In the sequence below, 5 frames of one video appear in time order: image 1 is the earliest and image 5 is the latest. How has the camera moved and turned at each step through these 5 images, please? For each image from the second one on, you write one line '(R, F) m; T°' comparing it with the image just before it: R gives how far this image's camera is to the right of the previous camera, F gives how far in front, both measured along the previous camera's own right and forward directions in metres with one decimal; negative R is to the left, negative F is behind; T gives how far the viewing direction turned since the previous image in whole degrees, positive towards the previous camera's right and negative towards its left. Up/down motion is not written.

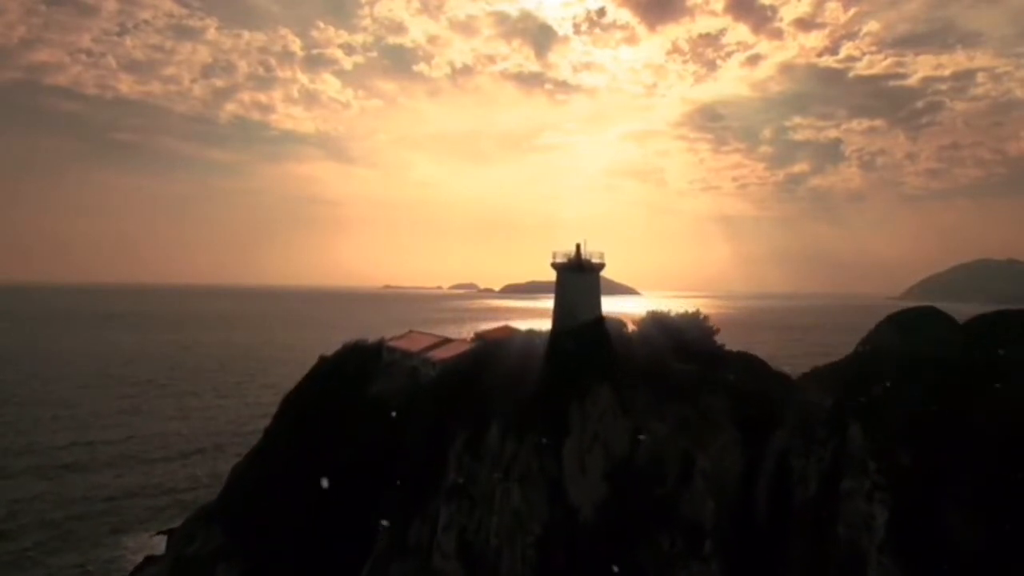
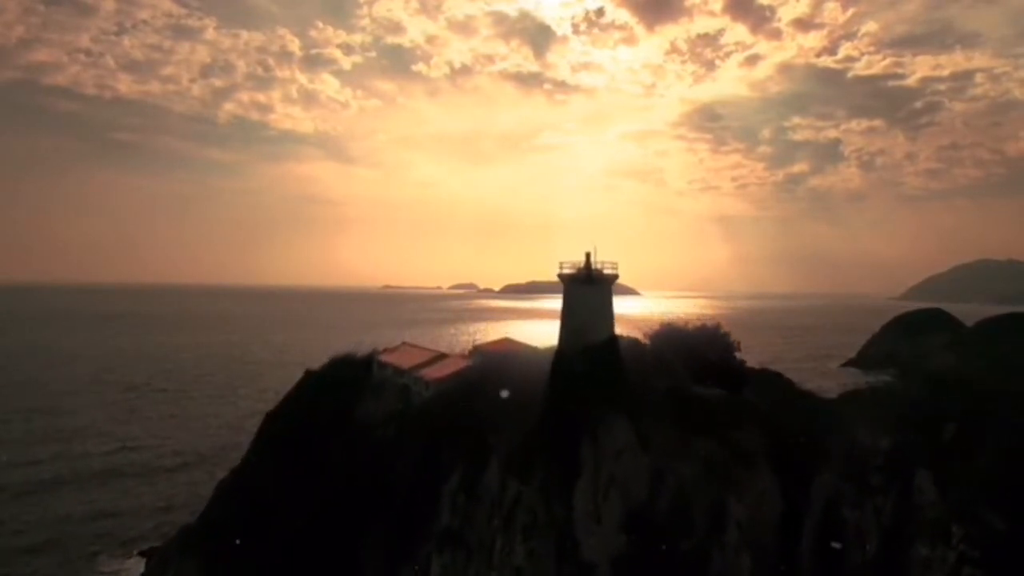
(-0.3, +0.6) m; 0°
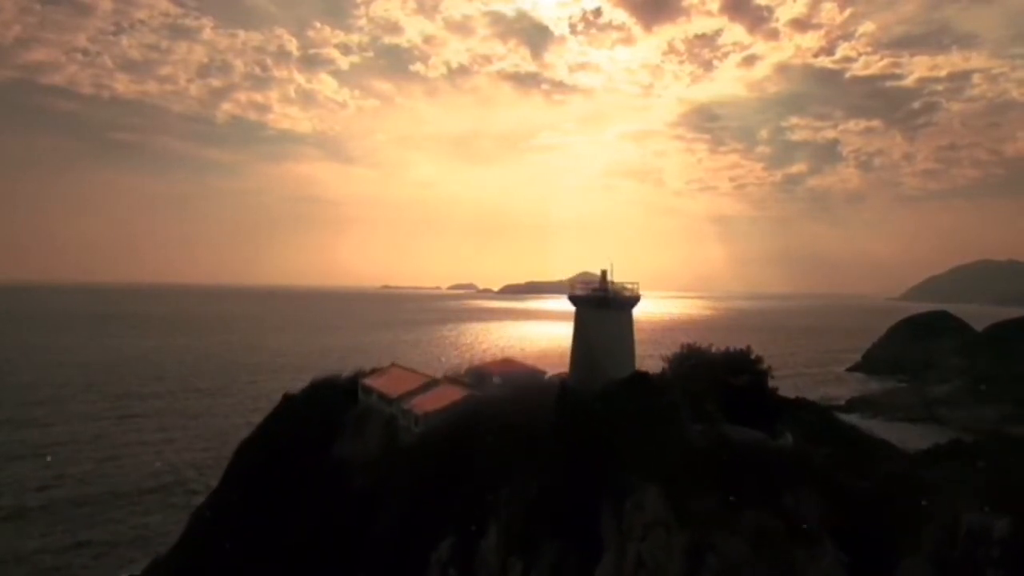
(-0.5, +0.8) m; 0°
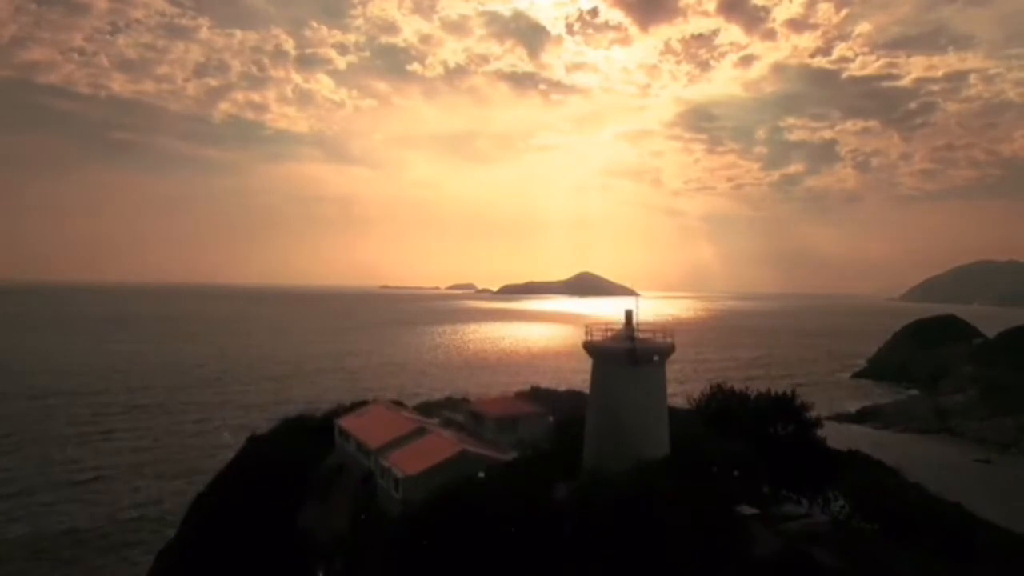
(-0.4, +1.3) m; 0°
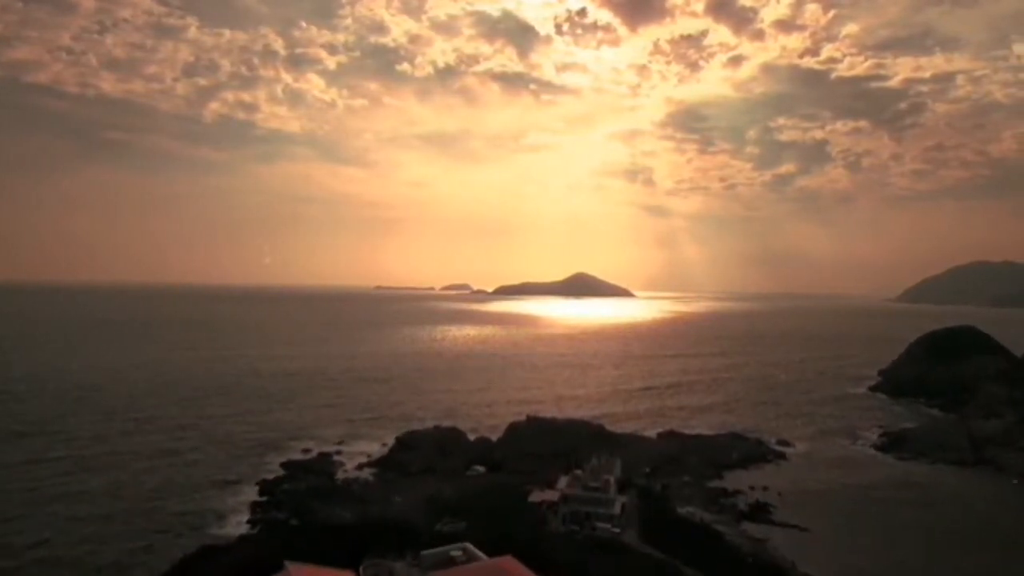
(-0.9, +3.1) m; +1°
